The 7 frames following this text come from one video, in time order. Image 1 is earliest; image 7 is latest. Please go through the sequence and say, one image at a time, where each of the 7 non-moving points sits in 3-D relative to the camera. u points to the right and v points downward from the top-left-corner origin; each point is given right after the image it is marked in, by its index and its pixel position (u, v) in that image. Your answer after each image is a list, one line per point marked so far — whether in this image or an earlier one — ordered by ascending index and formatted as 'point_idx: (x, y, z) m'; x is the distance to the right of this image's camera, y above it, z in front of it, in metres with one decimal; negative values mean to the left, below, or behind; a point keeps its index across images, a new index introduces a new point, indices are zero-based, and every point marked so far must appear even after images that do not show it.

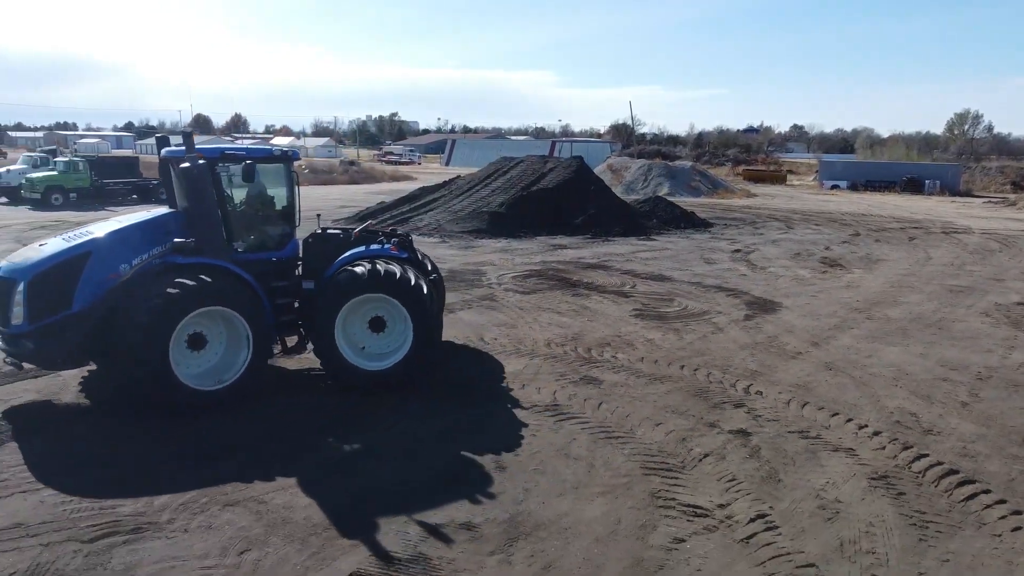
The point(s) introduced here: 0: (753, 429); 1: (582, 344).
0: (+1.9, -1.1, +6.4) m
1: (+0.8, -0.6, +8.9) m
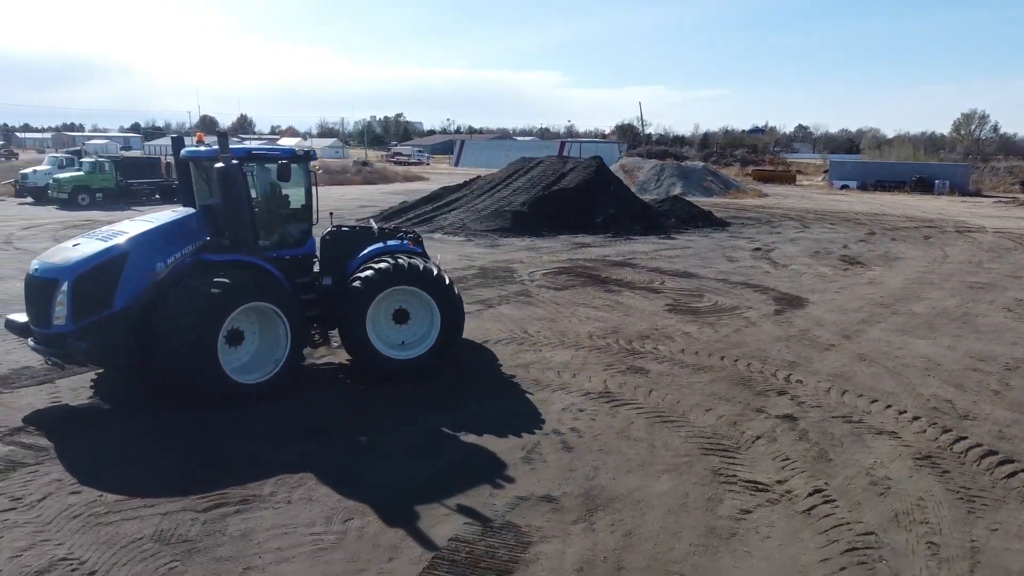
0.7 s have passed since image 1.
0: (+2.4, -1.1, +6.8) m
1: (+1.3, -0.6, +9.3) m
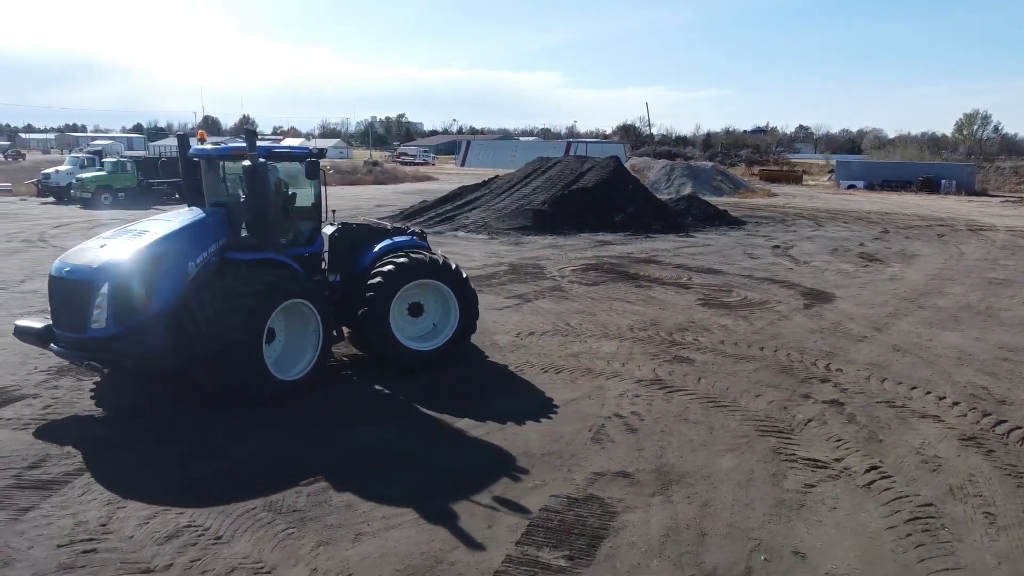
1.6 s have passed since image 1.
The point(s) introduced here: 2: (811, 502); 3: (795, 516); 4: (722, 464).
0: (+2.9, -1.0, +7.1) m
1: (+1.8, -0.5, +9.6) m
2: (+1.9, -1.3, +5.1) m
3: (+1.7, -1.4, +4.9) m
4: (+1.5, -1.2, +5.6) m
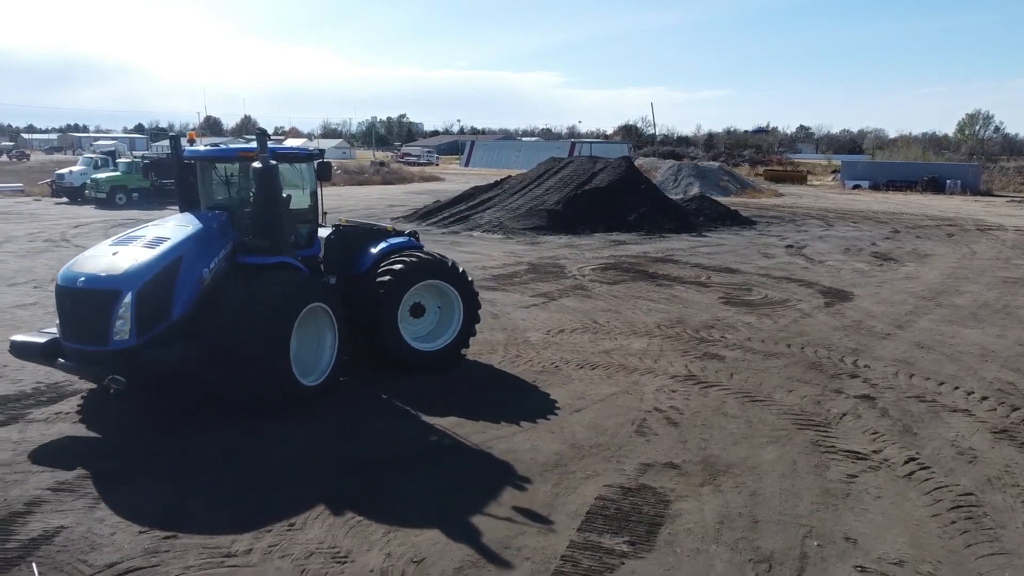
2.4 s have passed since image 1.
0: (+3.3, -1.0, +7.3) m
1: (+2.2, -0.5, +9.8) m
2: (+2.2, -1.3, +5.2) m
3: (+2.1, -1.4, +5.1) m
4: (+1.8, -1.2, +5.8) m
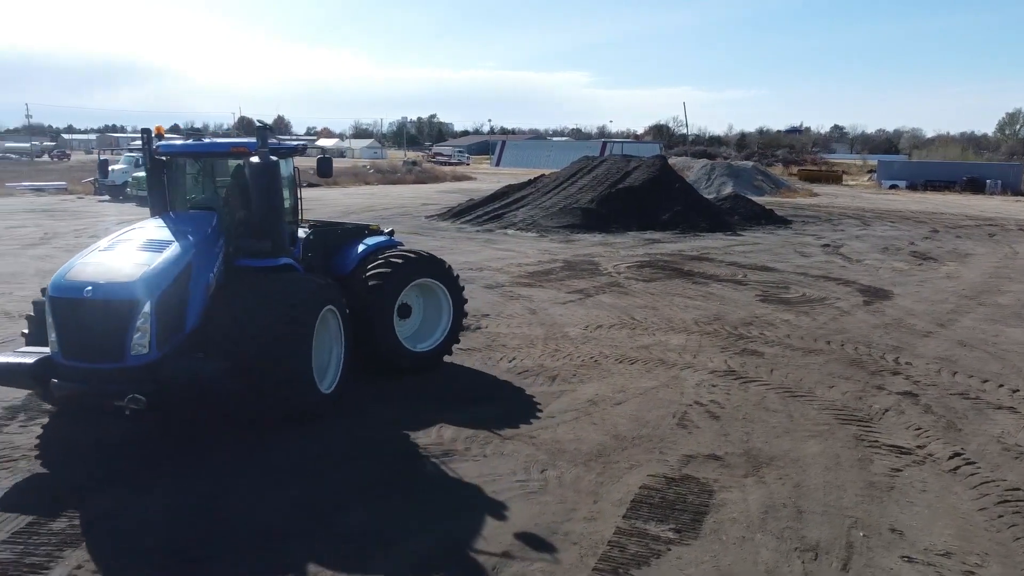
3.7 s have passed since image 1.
0: (+3.7, -0.9, +7.3) m
1: (+2.6, -0.4, +9.8) m
2: (+2.5, -1.3, +5.3) m
3: (+2.4, -1.3, +5.1) m
4: (+2.1, -1.2, +5.8) m
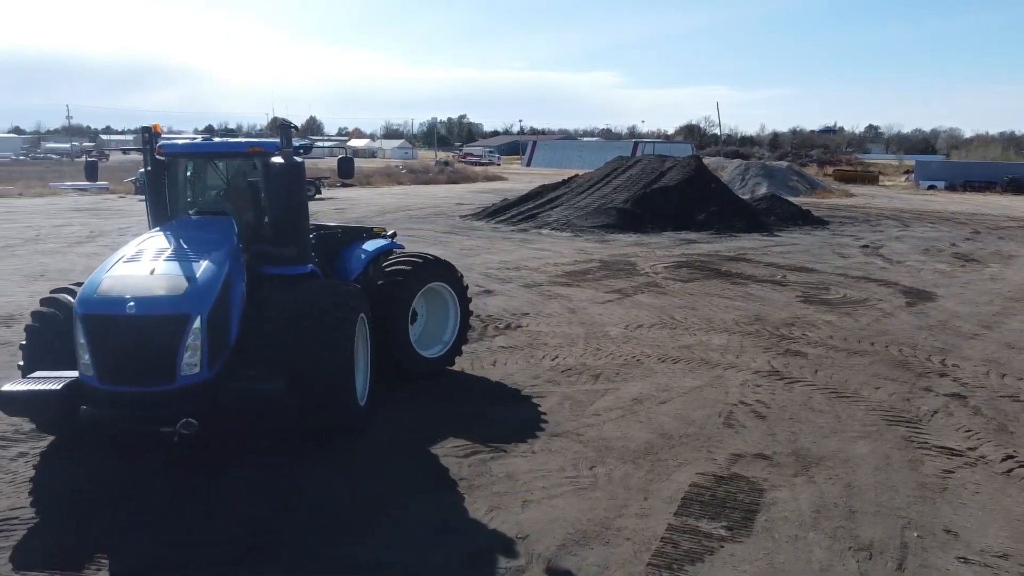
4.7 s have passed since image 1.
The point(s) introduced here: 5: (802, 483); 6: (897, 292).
0: (+4.1, -0.9, +7.2) m
1: (+3.1, -0.4, +9.8) m
2: (+2.9, -1.3, +5.2) m
3: (+2.7, -1.3, +5.0) m
4: (+2.5, -1.2, +5.8) m
5: (+1.9, -1.3, +5.2) m
6: (+5.8, -0.1, +12.1) m
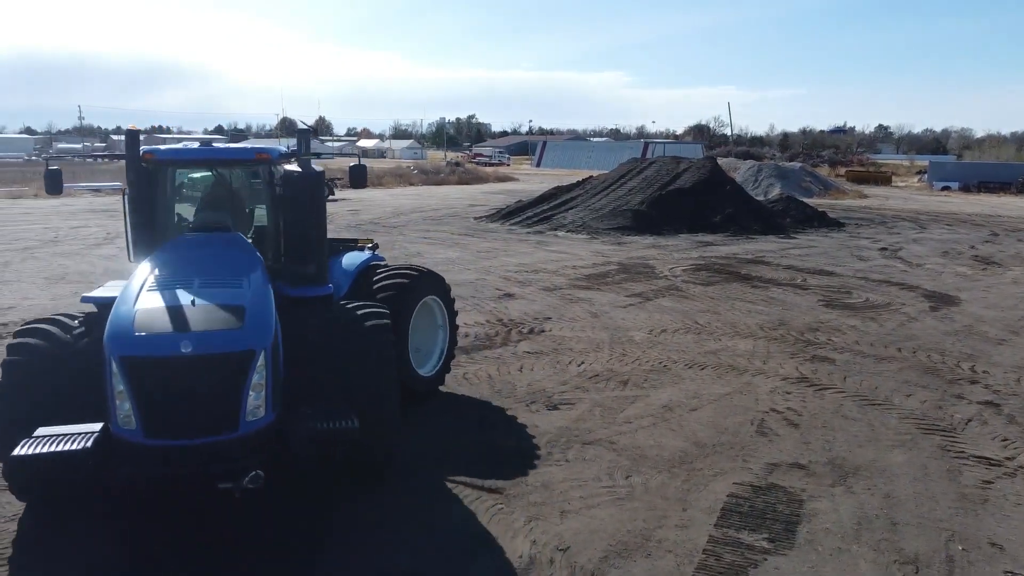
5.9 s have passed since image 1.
0: (+4.3, -1.0, +7.1) m
1: (+3.4, -0.5, +9.7) m
2: (+3.1, -1.3, +5.2) m
3: (+2.9, -1.4, +5.0) m
4: (+2.7, -1.2, +5.8) m
5: (+2.1, -1.3, +5.2) m
6: (+6.1, -0.1, +12.0) m
